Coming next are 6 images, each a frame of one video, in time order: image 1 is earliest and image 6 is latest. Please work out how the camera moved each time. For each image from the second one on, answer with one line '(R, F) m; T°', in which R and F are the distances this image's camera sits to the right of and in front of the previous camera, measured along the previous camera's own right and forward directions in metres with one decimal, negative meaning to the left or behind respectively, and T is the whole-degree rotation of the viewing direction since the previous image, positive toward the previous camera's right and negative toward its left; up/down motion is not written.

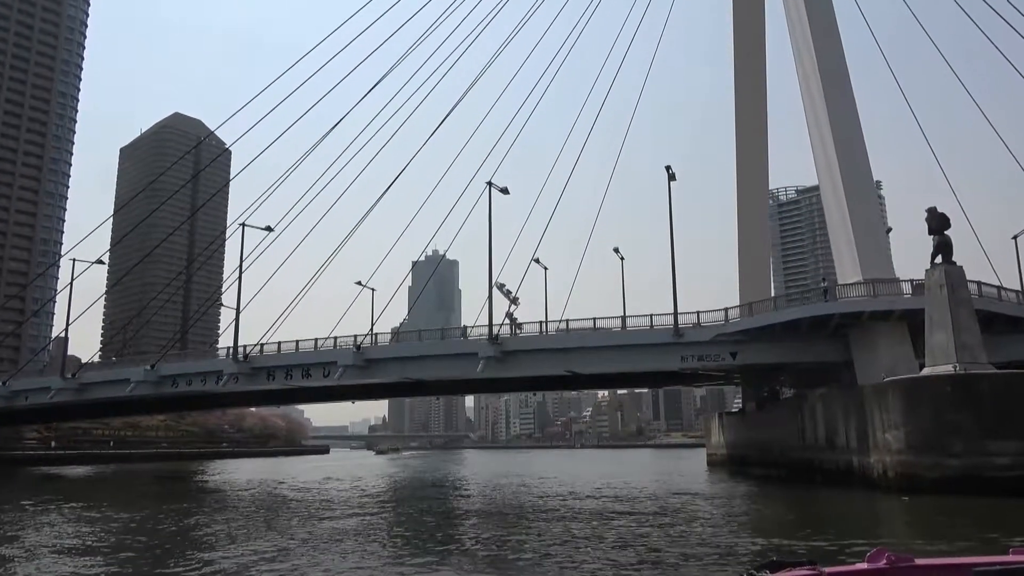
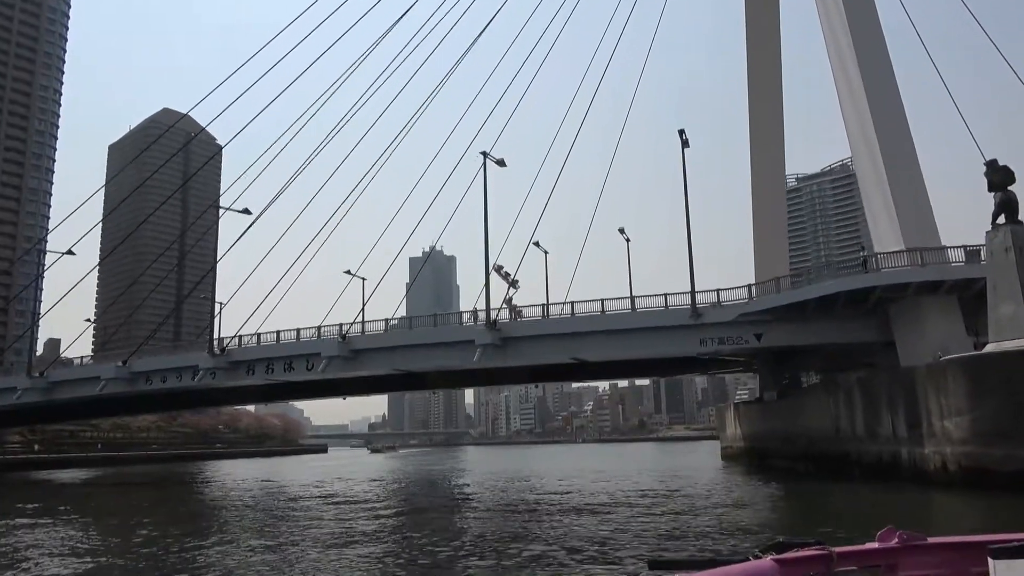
(0.0, +2.6) m; 0°
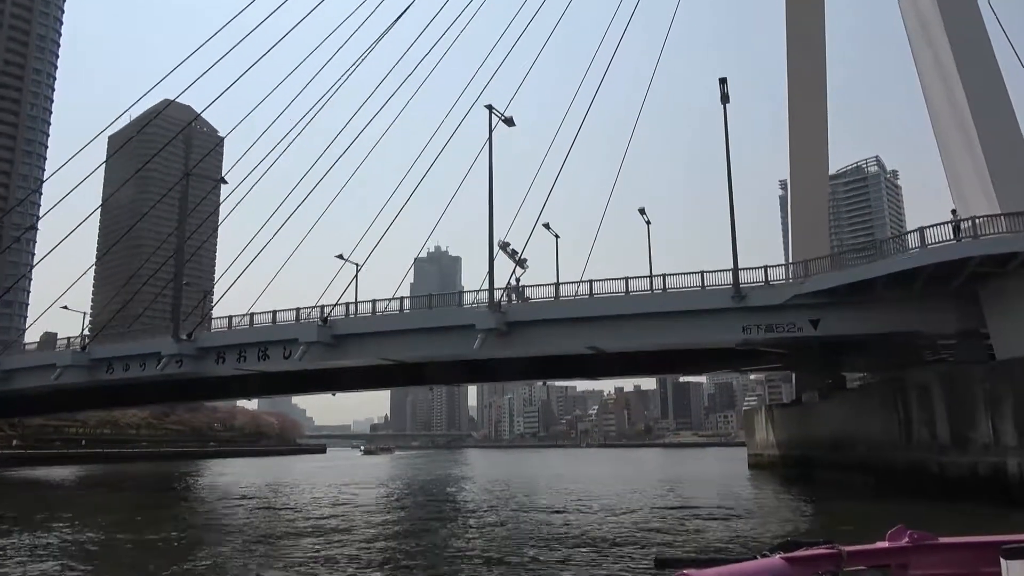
(-0.1, +3.8) m; 0°
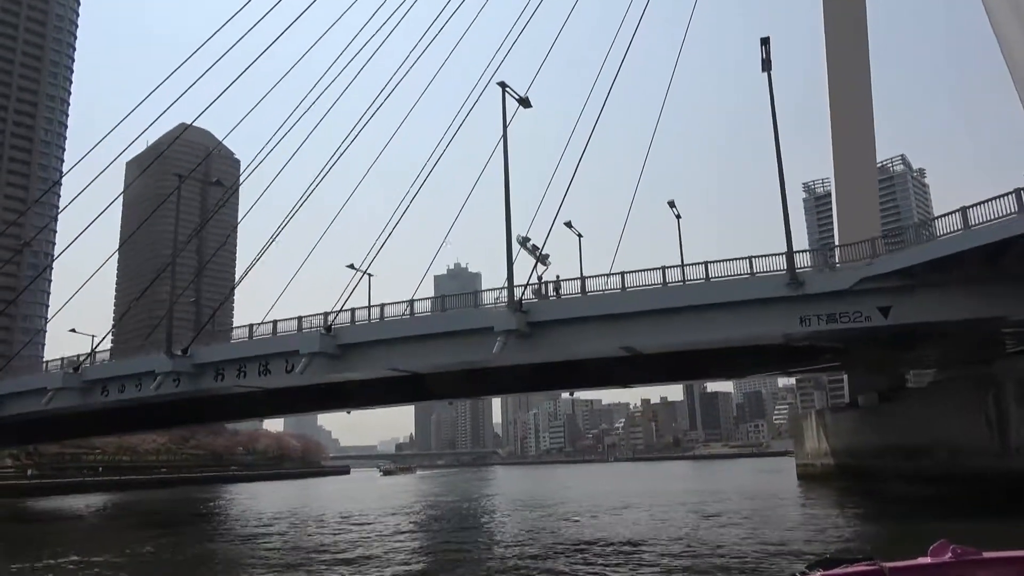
(0.0, +2.4) m; -2°
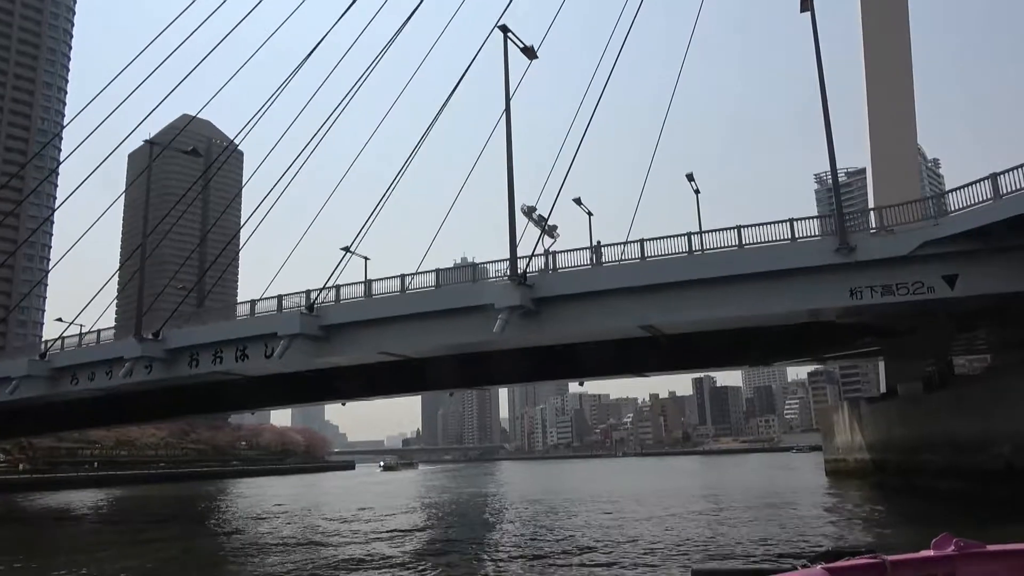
(+0.1, +2.4) m; -1°
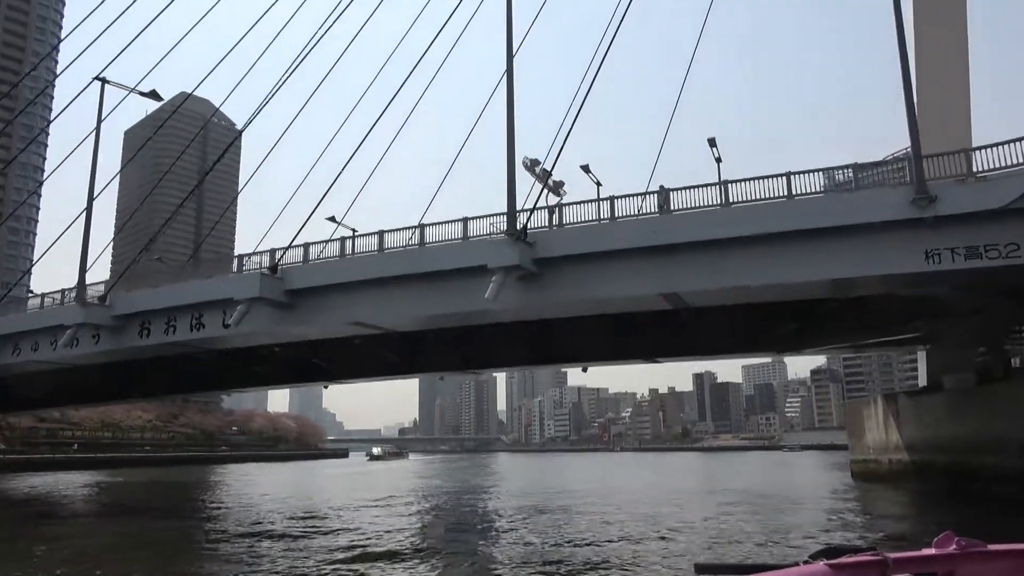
(+0.1, +2.8) m; 0°
